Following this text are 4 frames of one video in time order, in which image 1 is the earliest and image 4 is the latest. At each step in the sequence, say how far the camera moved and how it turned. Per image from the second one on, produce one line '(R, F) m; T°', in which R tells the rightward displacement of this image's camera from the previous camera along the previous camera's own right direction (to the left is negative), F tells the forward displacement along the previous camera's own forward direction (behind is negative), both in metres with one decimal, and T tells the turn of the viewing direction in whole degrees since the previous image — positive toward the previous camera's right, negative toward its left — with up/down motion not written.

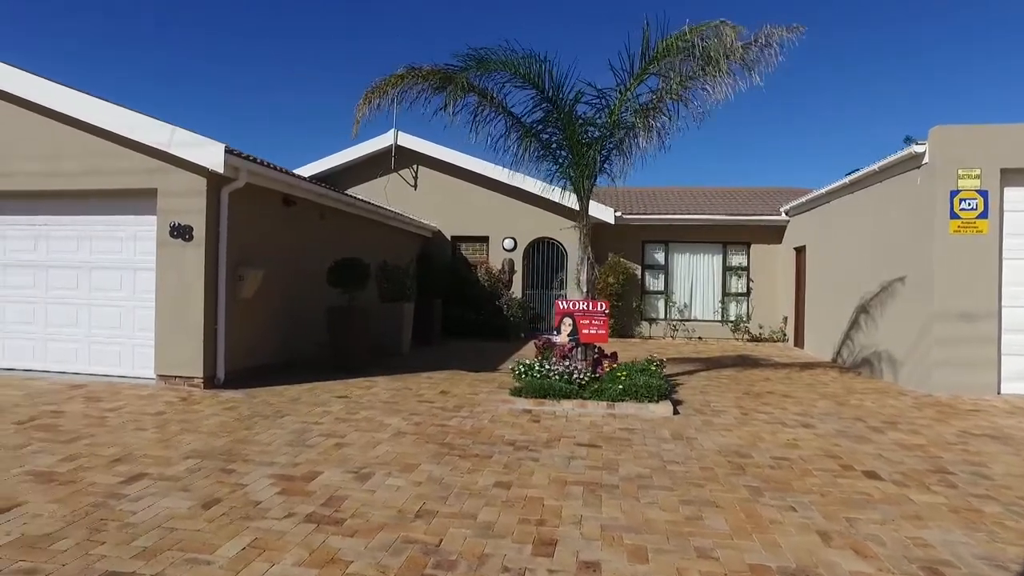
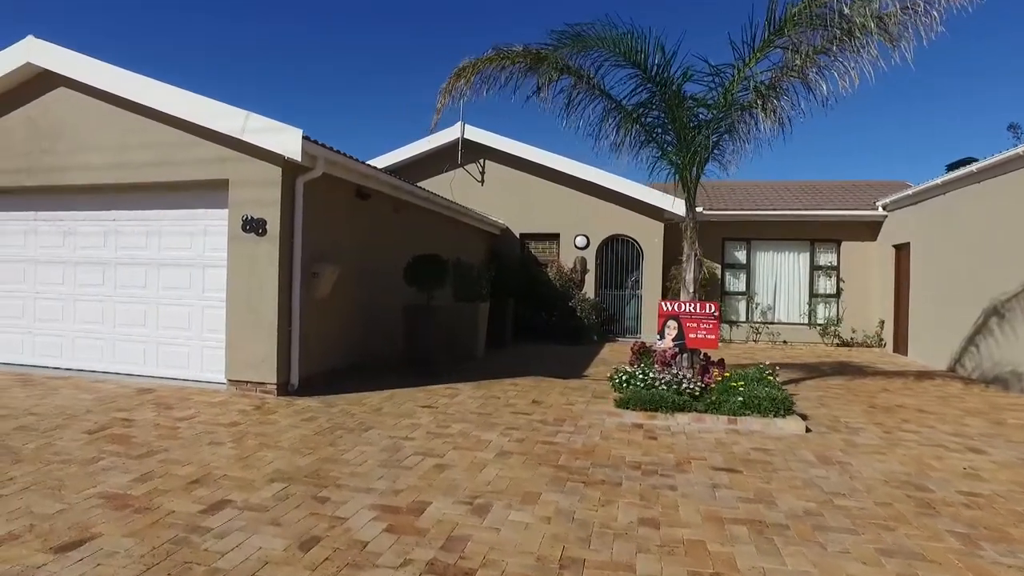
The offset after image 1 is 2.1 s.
(-0.6, +0.9) m; -4°
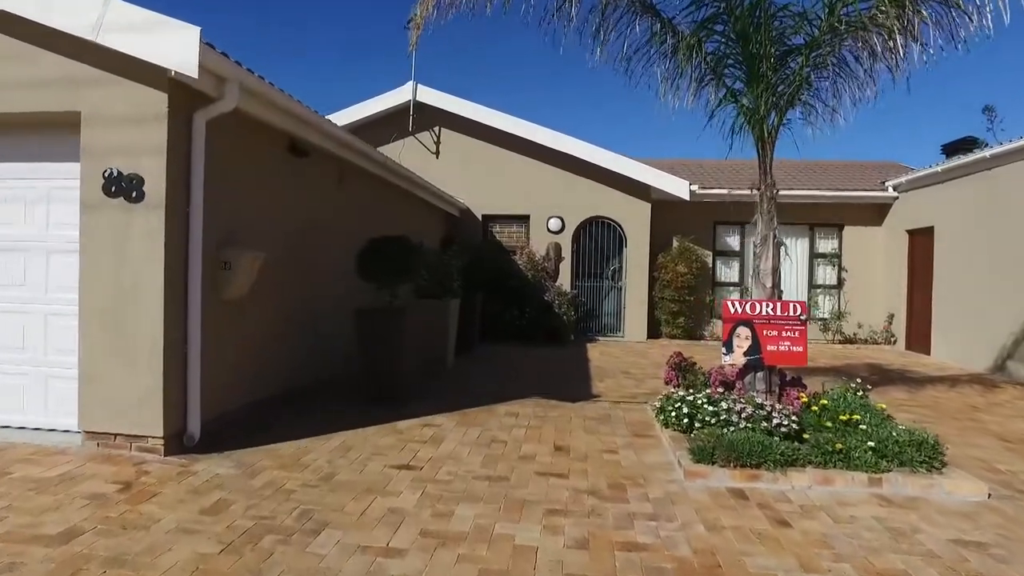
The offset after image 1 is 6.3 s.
(-0.7, +2.7) m; +6°
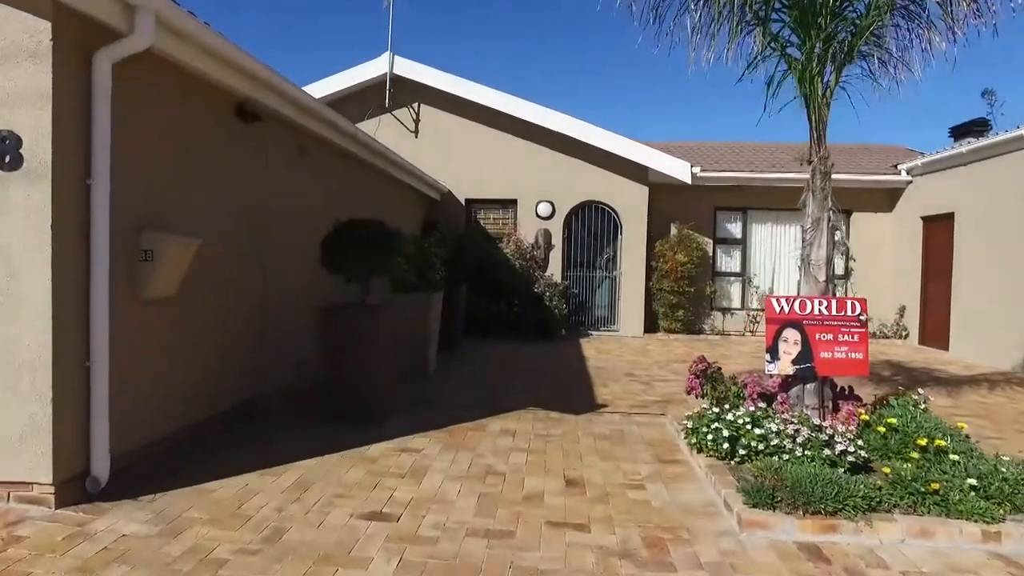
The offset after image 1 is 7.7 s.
(-0.1, +1.2) m; +2°
